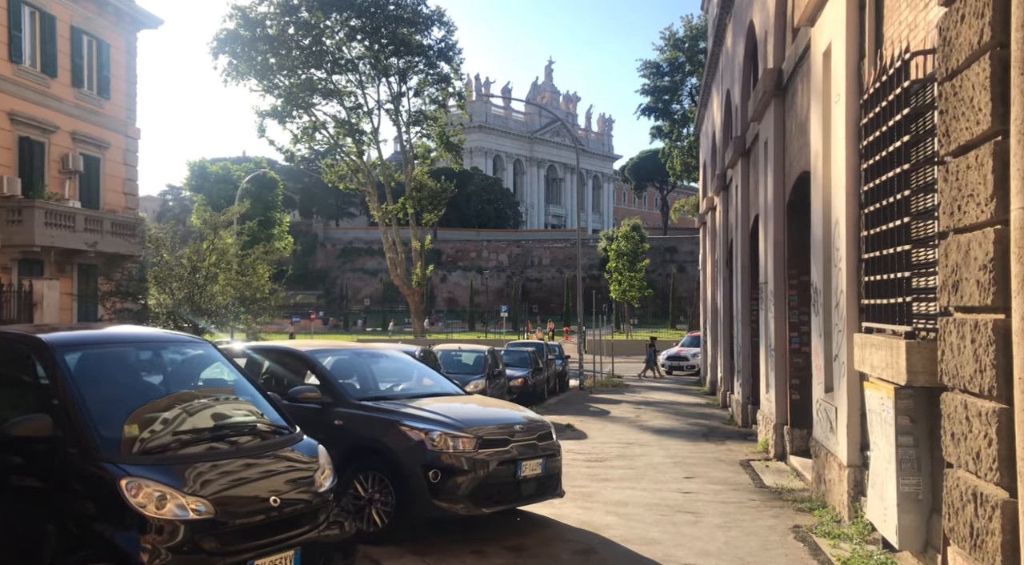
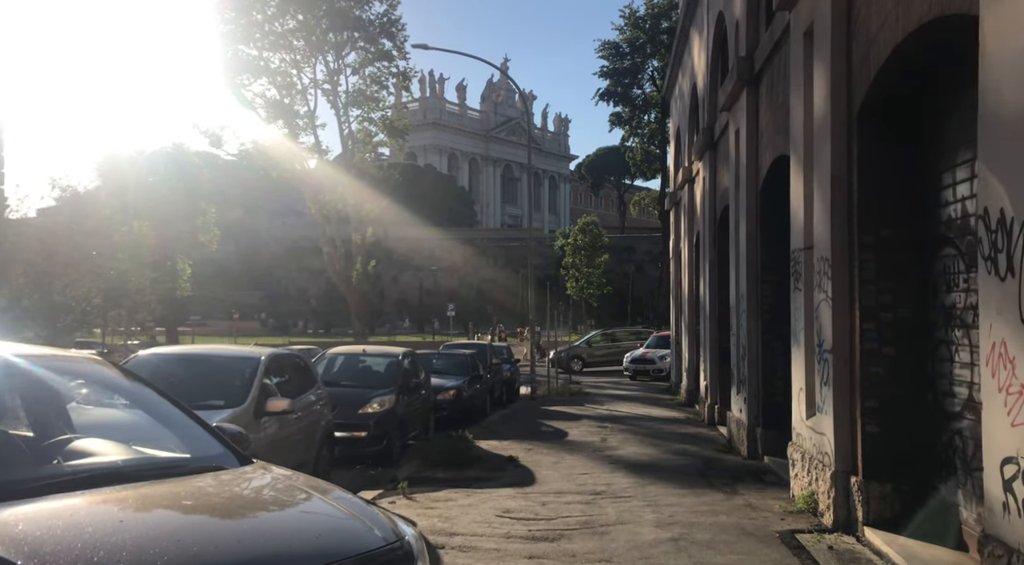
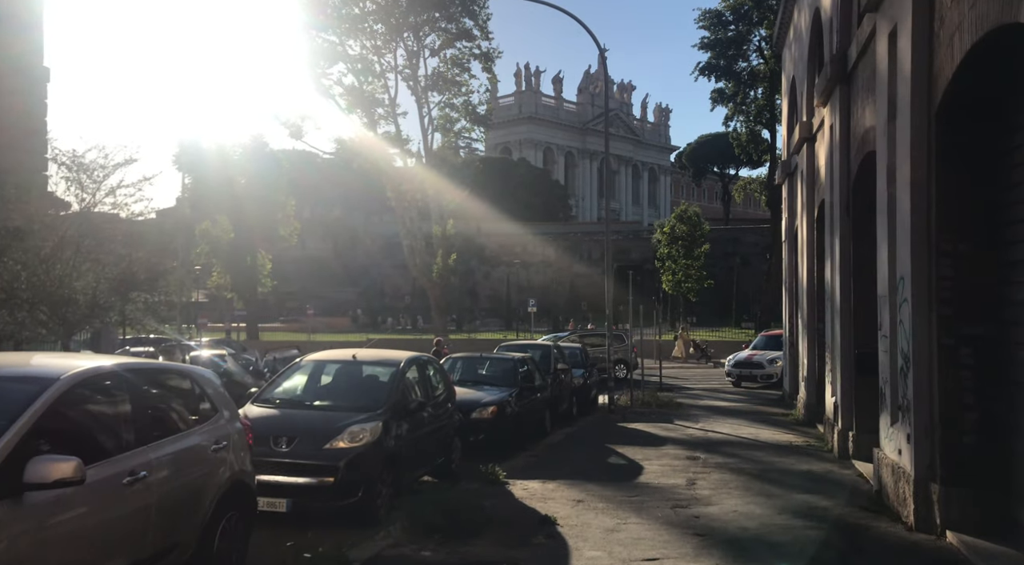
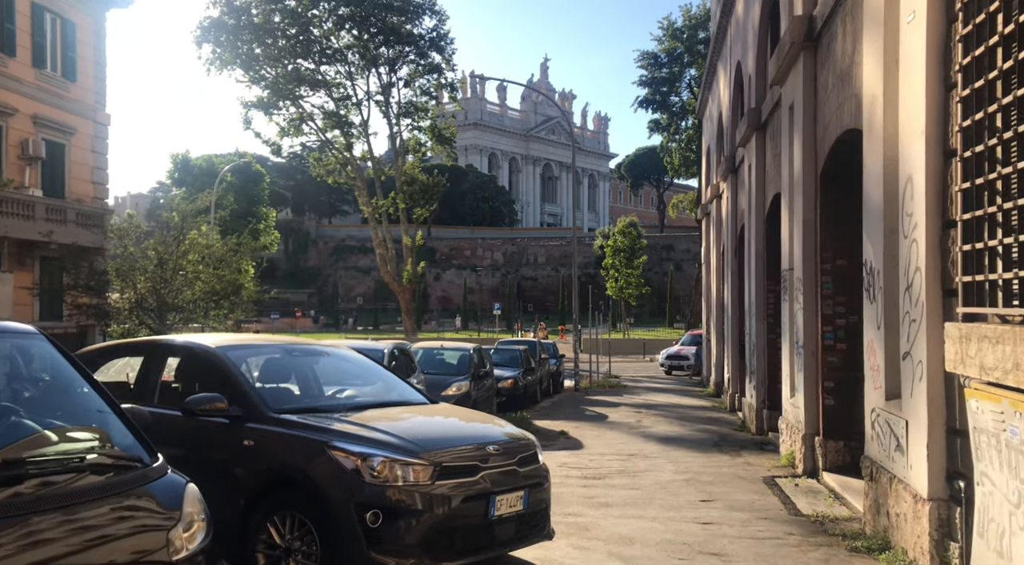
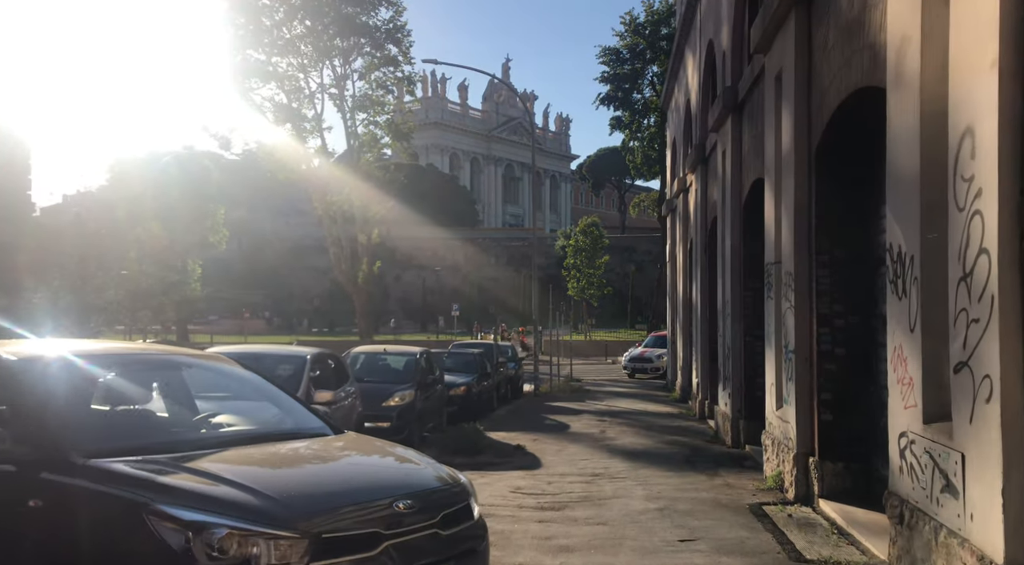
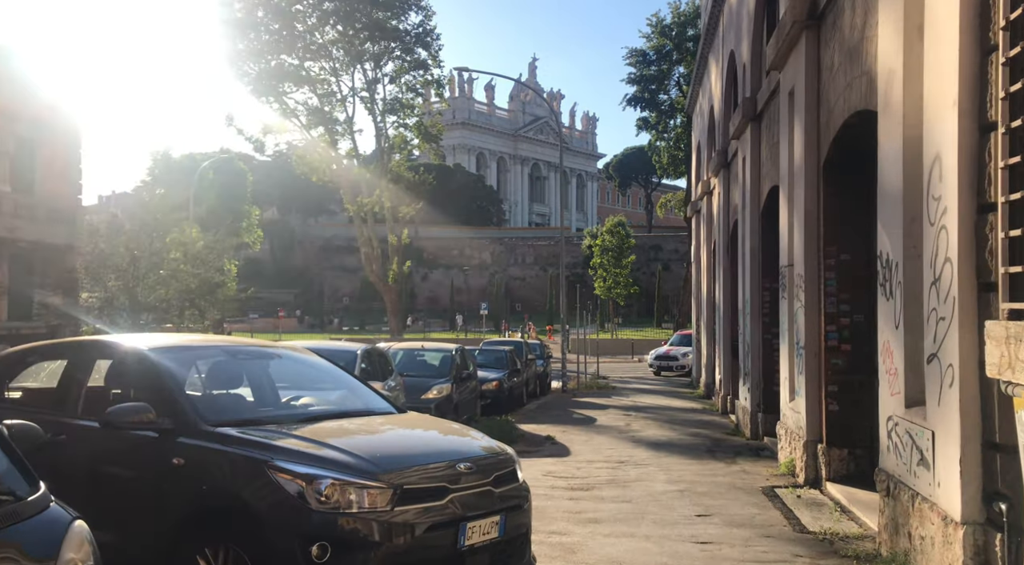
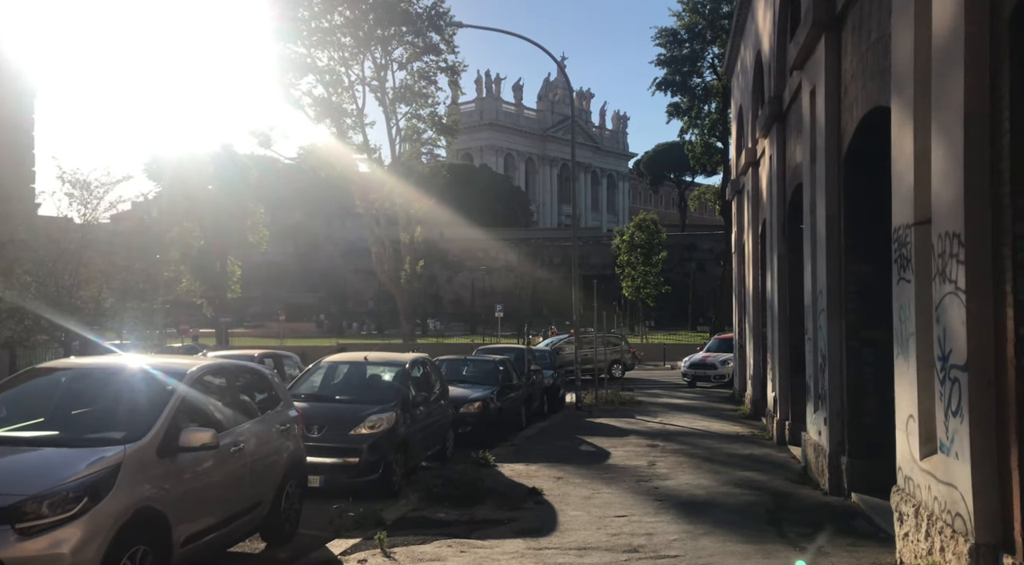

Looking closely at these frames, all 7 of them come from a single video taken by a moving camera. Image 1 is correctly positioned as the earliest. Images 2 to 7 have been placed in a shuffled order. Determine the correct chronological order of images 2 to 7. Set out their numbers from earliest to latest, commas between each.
4, 6, 5, 2, 7, 3
